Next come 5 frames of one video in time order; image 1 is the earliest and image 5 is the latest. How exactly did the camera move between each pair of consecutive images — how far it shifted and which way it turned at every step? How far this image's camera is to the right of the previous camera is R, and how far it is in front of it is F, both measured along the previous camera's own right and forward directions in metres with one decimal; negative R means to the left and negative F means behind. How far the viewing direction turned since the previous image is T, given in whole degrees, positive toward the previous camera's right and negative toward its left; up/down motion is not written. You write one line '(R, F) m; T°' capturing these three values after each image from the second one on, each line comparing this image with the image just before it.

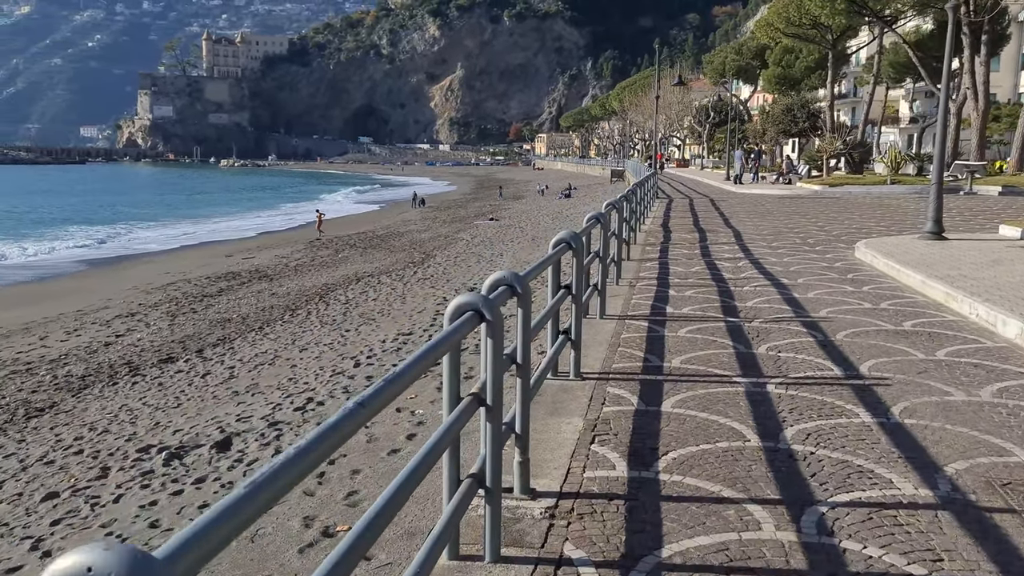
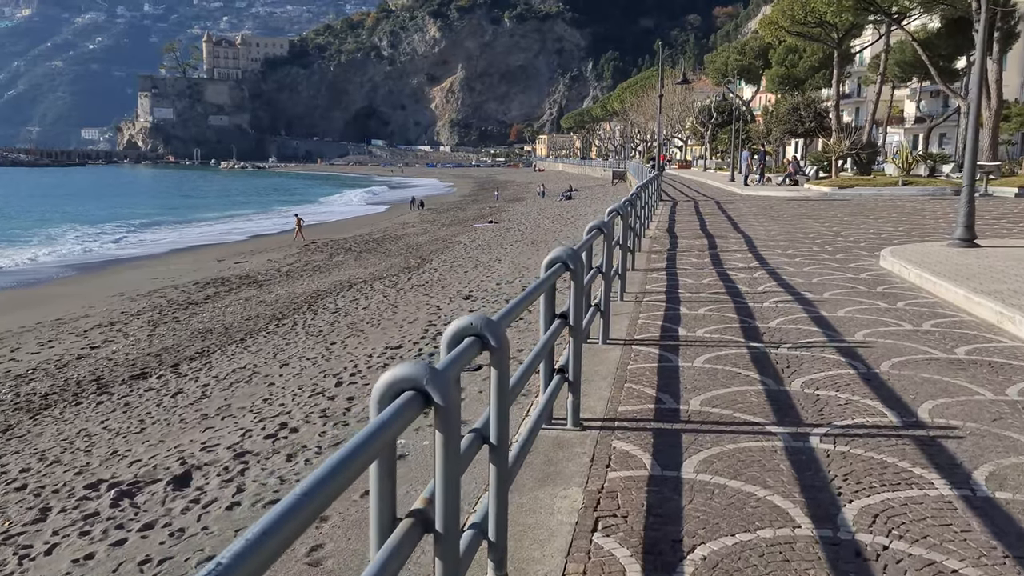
(+0.1, +0.7) m; 0°
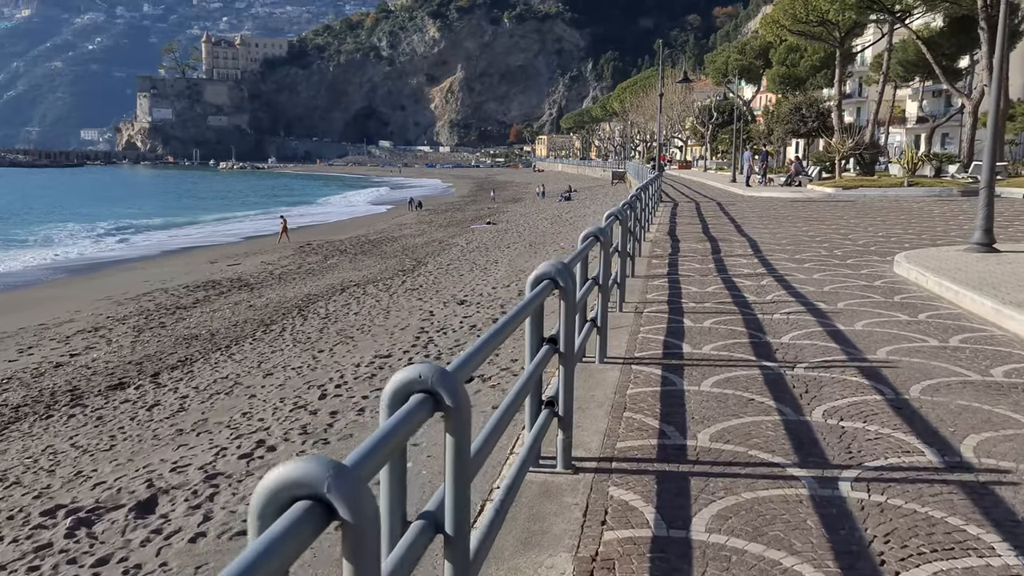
(+0.1, +0.5) m; 0°
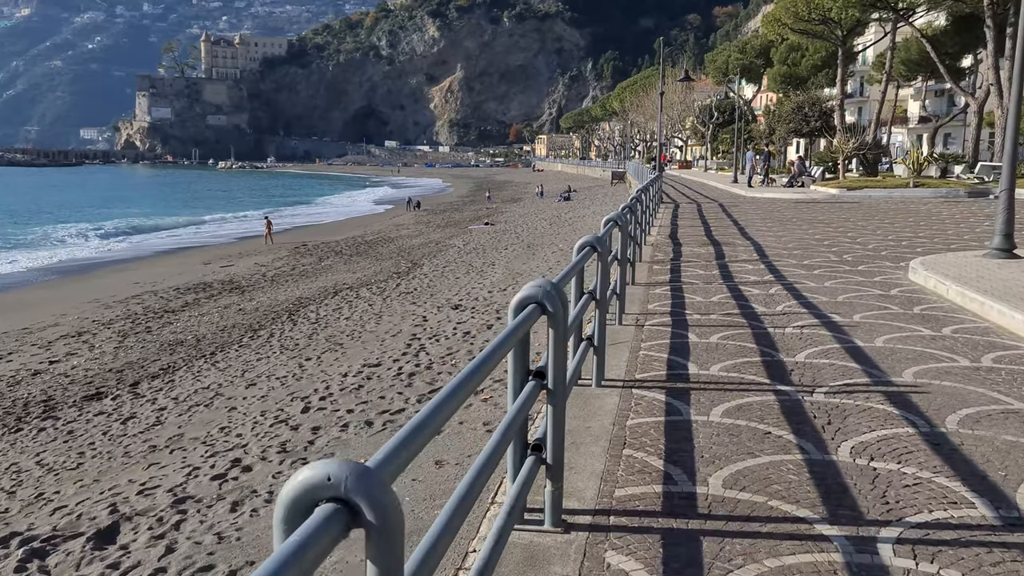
(+0.1, +0.4) m; 0°
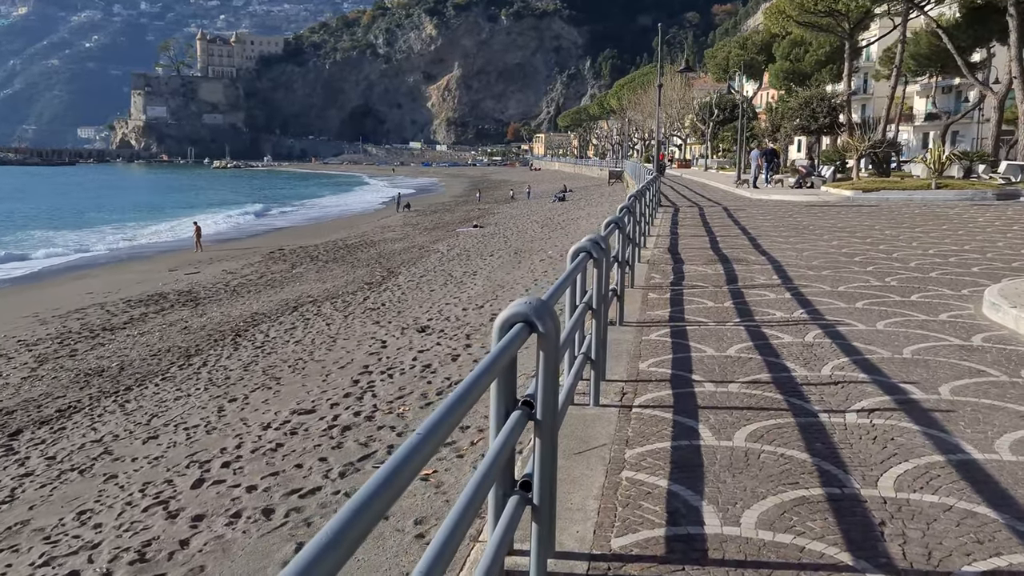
(+0.4, +1.8) m; 0°
